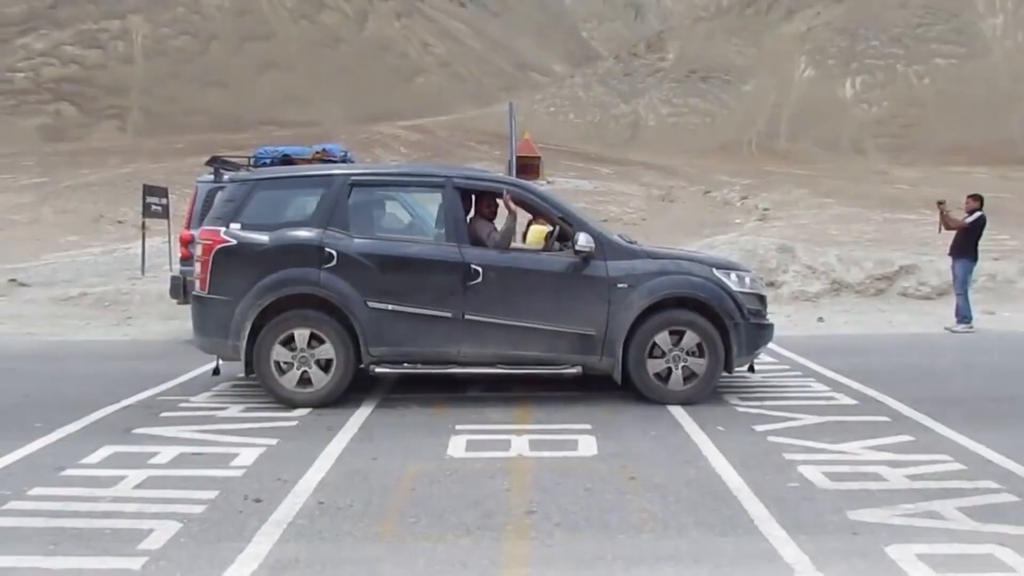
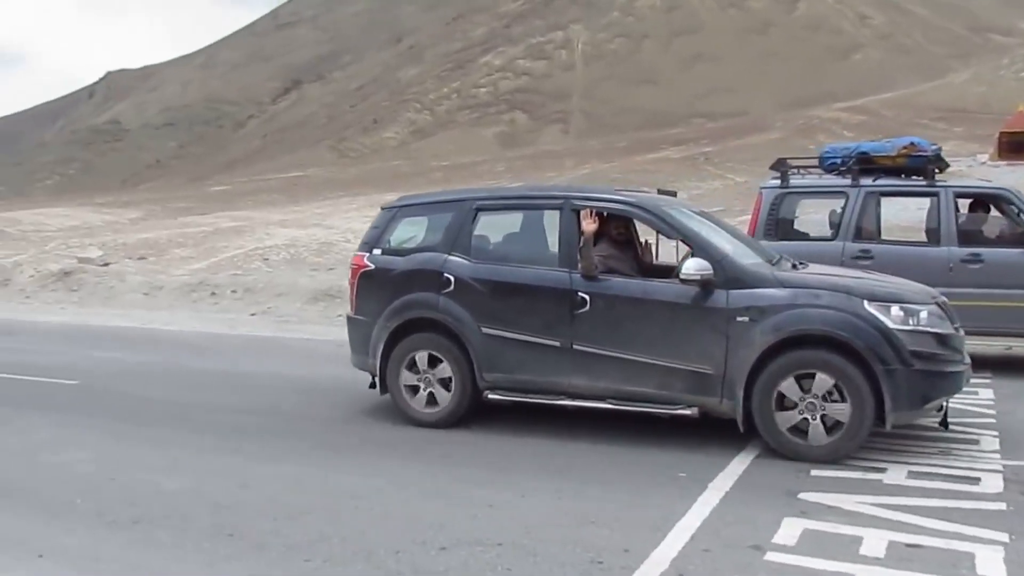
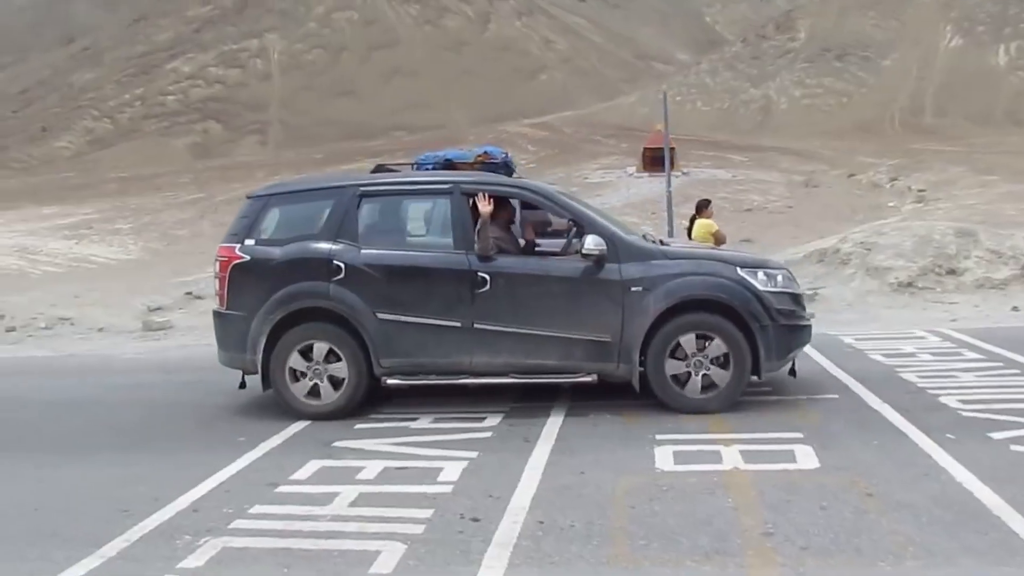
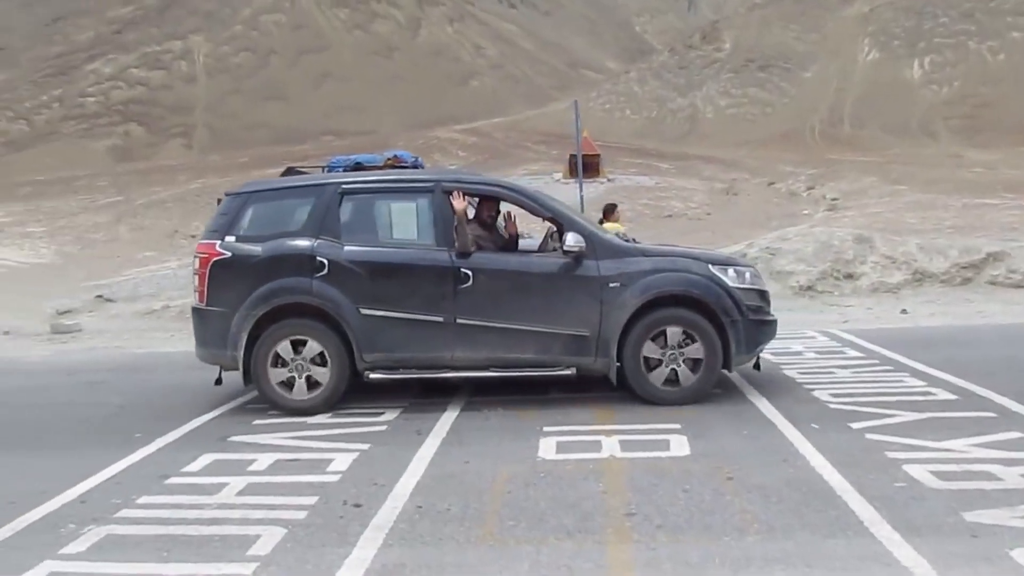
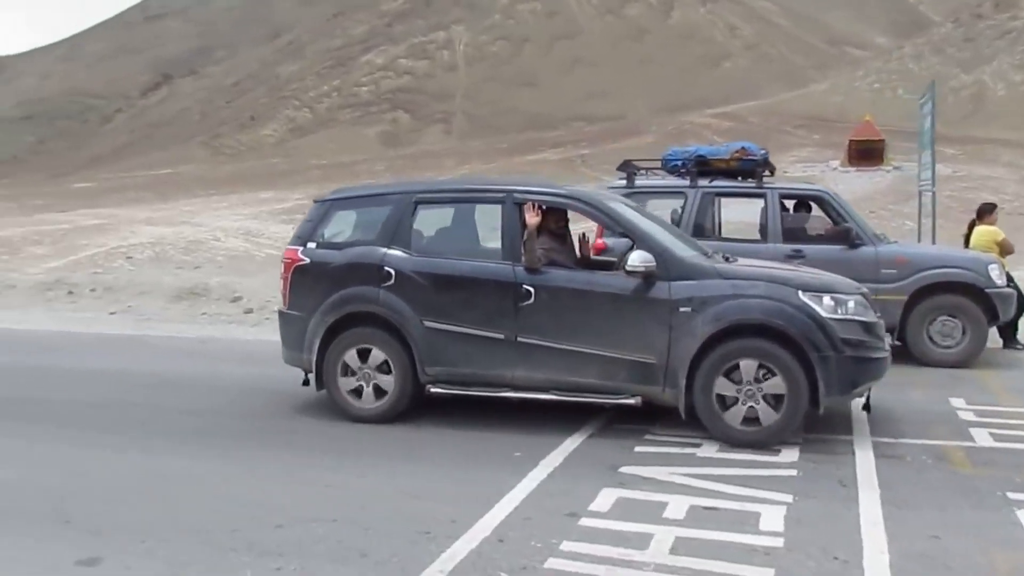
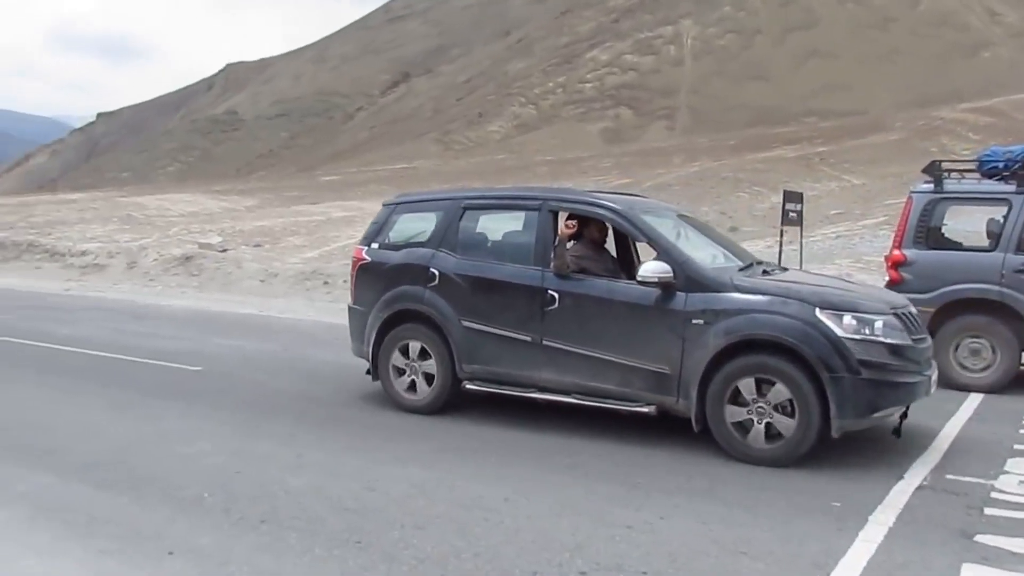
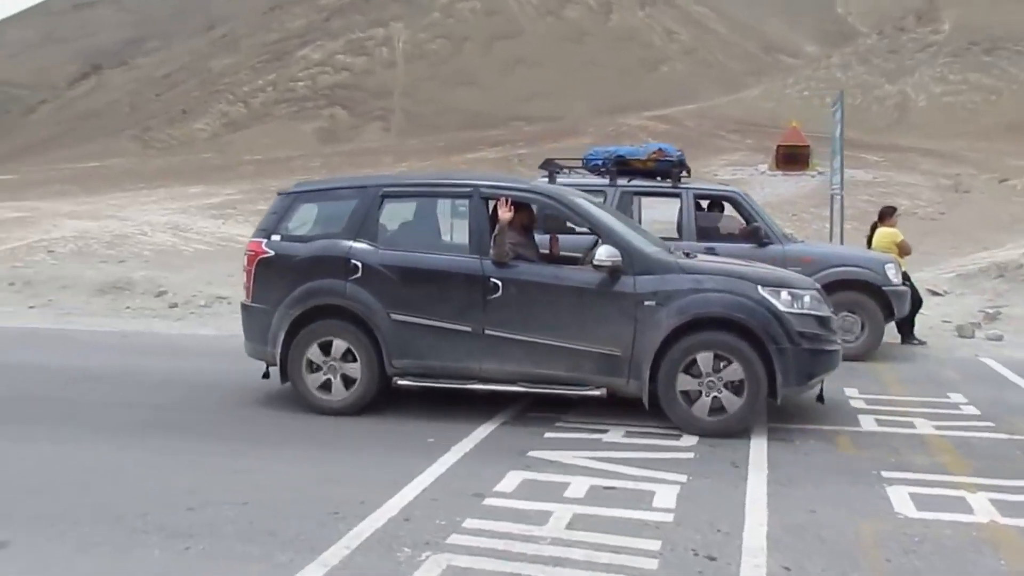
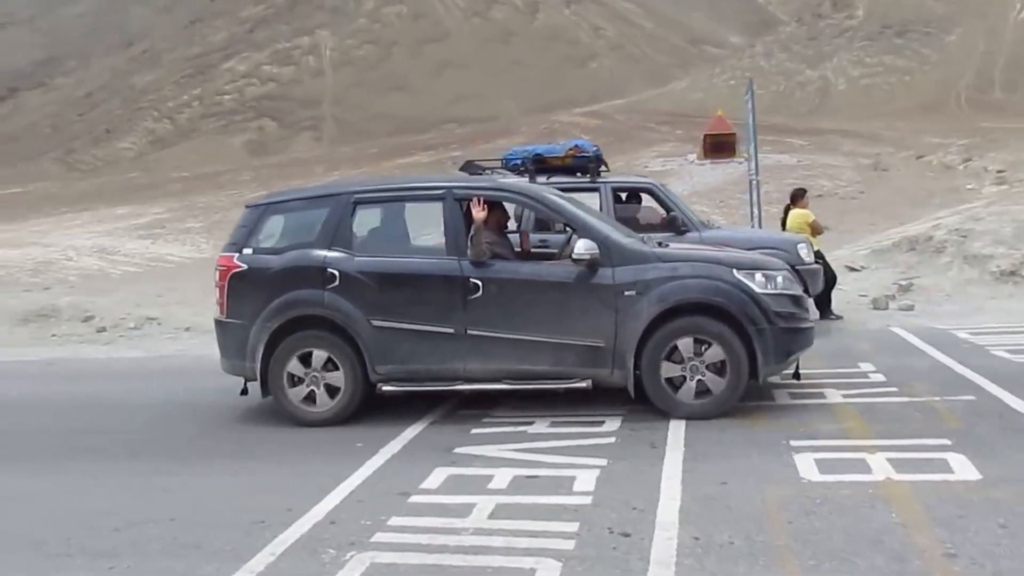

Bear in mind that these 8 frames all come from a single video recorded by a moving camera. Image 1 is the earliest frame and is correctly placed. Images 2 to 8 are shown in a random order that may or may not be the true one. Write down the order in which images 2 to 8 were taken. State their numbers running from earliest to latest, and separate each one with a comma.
4, 3, 8, 7, 5, 2, 6
